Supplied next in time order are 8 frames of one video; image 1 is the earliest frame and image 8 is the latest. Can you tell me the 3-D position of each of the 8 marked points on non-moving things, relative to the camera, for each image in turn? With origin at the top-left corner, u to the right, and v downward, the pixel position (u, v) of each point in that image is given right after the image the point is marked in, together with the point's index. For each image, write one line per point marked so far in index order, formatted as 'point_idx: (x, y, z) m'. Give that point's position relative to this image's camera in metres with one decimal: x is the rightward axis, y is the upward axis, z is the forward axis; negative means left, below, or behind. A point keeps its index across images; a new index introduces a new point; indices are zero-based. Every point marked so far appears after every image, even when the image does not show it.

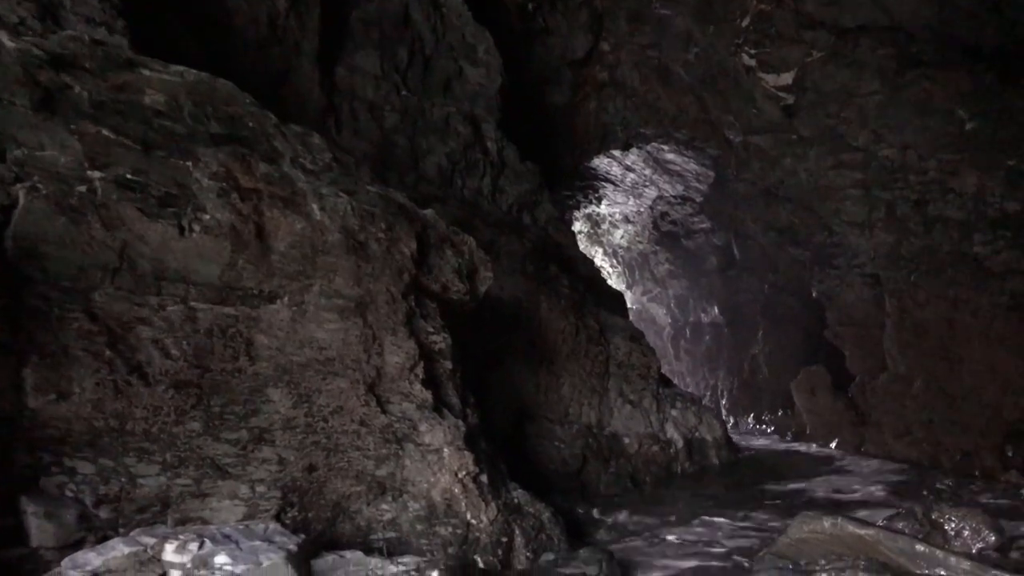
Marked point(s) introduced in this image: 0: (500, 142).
0: (-0.1, +1.6, +10.7) m
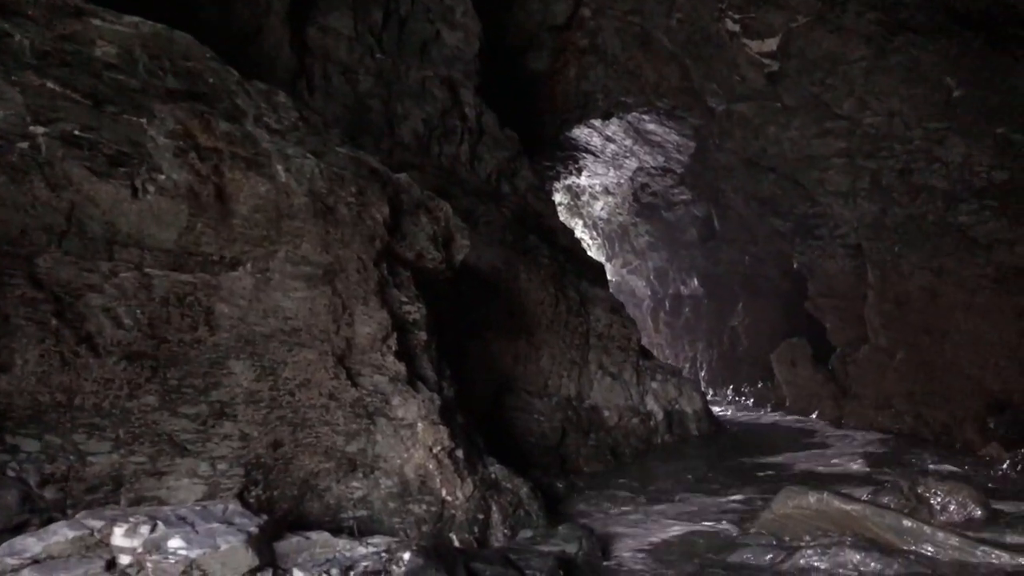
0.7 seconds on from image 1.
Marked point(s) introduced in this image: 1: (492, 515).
0: (-0.4, +1.9, +10.4) m
1: (-0.1, -1.2, +5.2) m
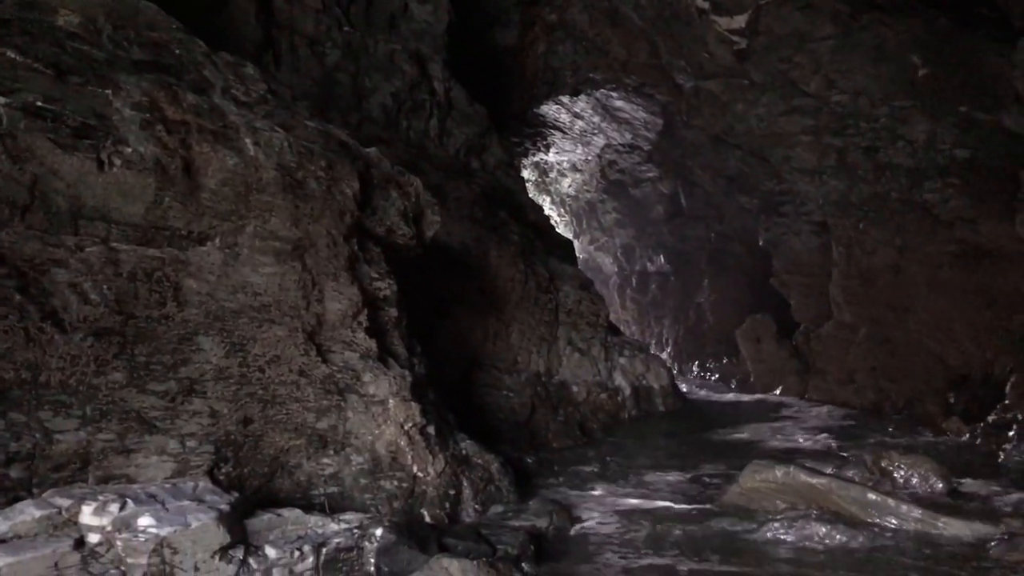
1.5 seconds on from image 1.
0: (-0.7, +2.2, +10.3) m
1: (-0.3, -1.1, +5.2) m
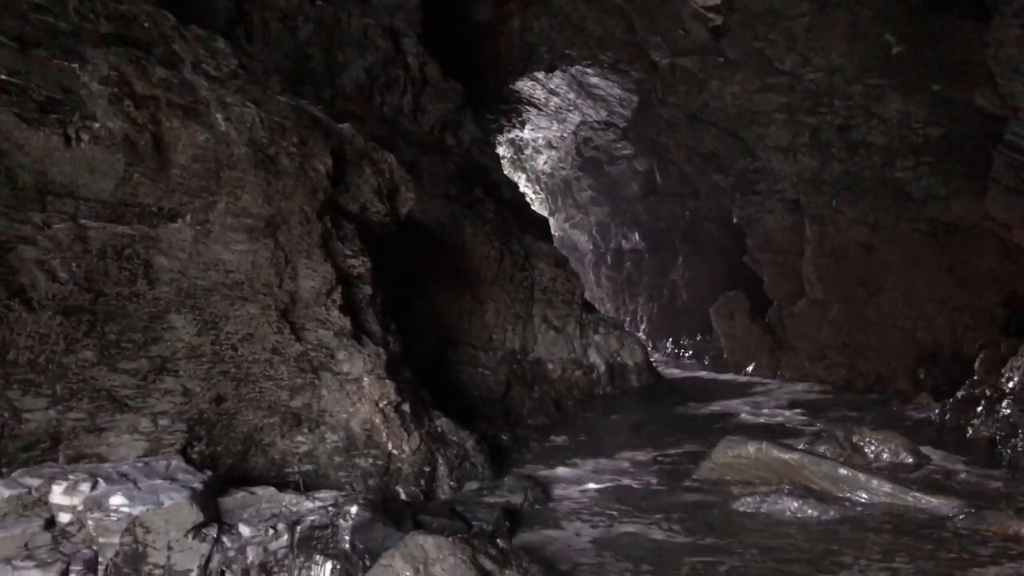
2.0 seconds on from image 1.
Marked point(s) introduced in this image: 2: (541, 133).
0: (-1.0, +2.4, +10.3) m
1: (-0.4, -1.0, +5.2) m
2: (+0.5, +2.4, +15.1) m
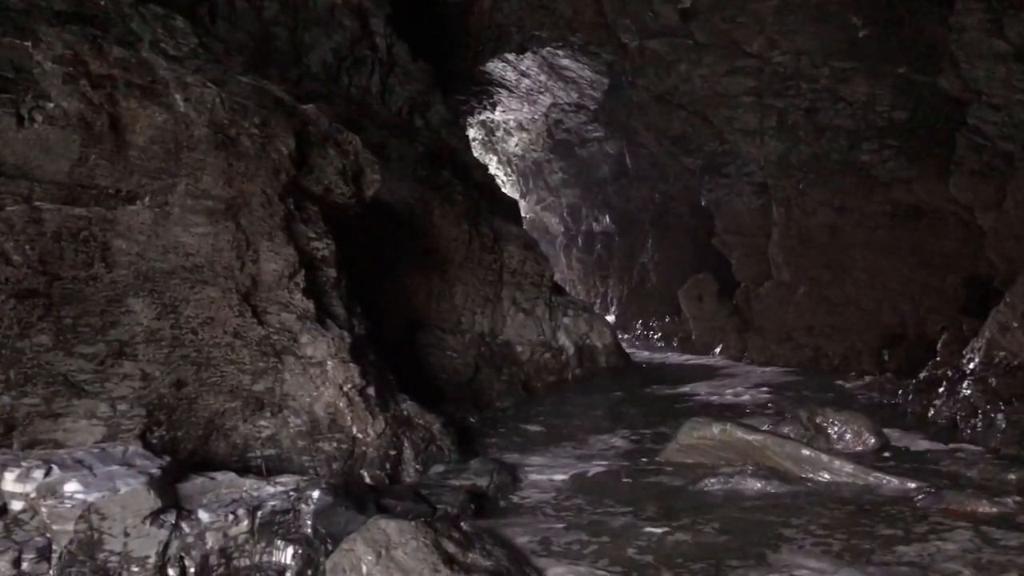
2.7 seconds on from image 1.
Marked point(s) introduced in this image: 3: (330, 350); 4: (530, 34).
0: (-1.3, +2.6, +10.2) m
1: (-0.6, -0.9, +5.2) m
2: (0.0, +2.7, +15.0) m
3: (-0.9, -0.3, +4.8) m
4: (+0.2, +3.0, +11.5) m
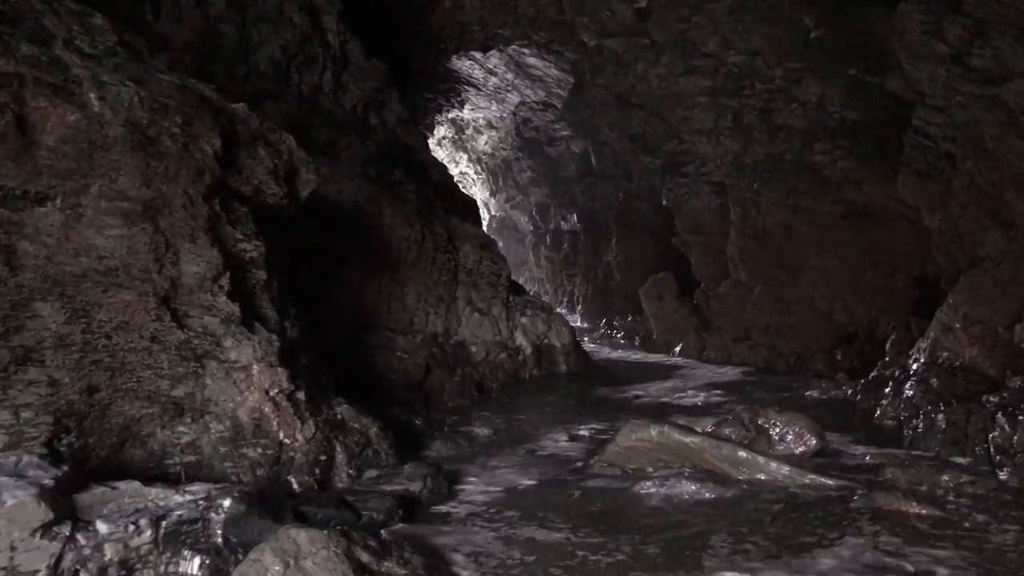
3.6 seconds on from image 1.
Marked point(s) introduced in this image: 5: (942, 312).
0: (-1.8, +2.6, +10.1) m
1: (-0.9, -0.9, +5.1) m
2: (-0.6, +2.7, +14.9) m
3: (-1.2, -0.3, +4.7) m
4: (-0.3, +3.0, +11.4) m
5: (+3.2, -0.2, +7.3) m
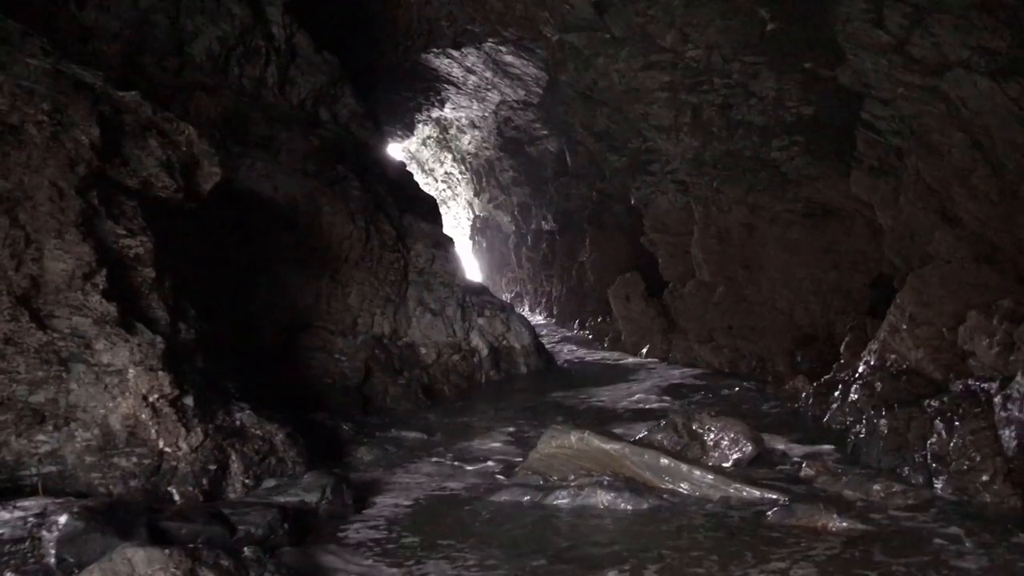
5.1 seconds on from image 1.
0: (-2.3, +2.6, +9.8) m
1: (-1.4, -0.9, +4.8) m
2: (-1.2, +2.7, +14.7) m
3: (-1.7, -0.3, +4.4) m
4: (-0.8, +3.0, +11.1) m
5: (+2.7, -0.2, +7.0) m
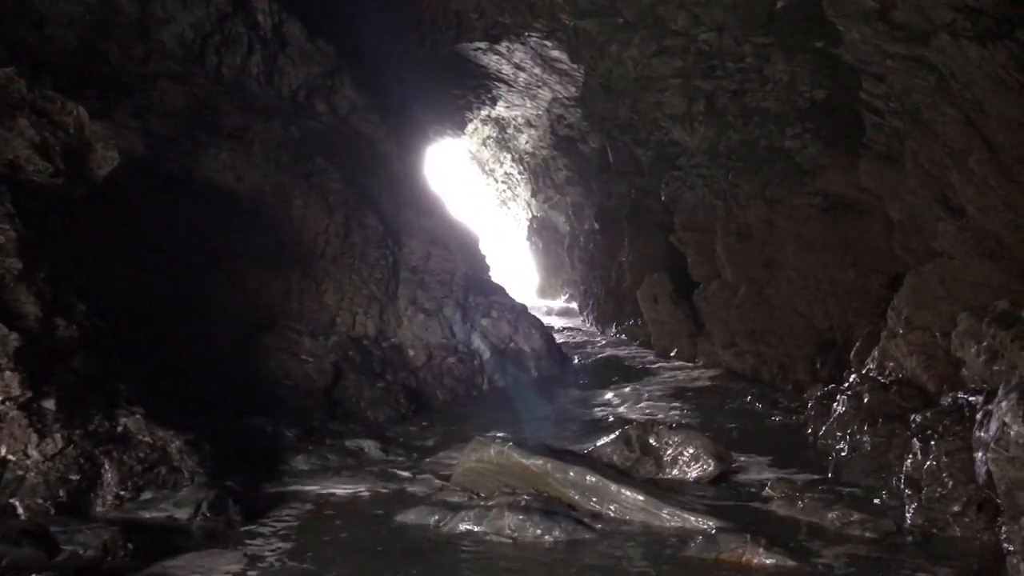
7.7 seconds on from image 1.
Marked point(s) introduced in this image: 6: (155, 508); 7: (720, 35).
0: (-2.4, +2.6, +9.4) m
1: (-1.9, -0.9, +4.4) m
2: (-0.9, +2.7, +14.2) m
3: (-2.2, -0.3, +4.0) m
4: (-0.8, +3.0, +10.6) m
5: (+2.4, -0.2, +6.3) m
6: (-1.6, -1.0, +4.5) m
7: (+1.8, +2.3, +8.7) m
